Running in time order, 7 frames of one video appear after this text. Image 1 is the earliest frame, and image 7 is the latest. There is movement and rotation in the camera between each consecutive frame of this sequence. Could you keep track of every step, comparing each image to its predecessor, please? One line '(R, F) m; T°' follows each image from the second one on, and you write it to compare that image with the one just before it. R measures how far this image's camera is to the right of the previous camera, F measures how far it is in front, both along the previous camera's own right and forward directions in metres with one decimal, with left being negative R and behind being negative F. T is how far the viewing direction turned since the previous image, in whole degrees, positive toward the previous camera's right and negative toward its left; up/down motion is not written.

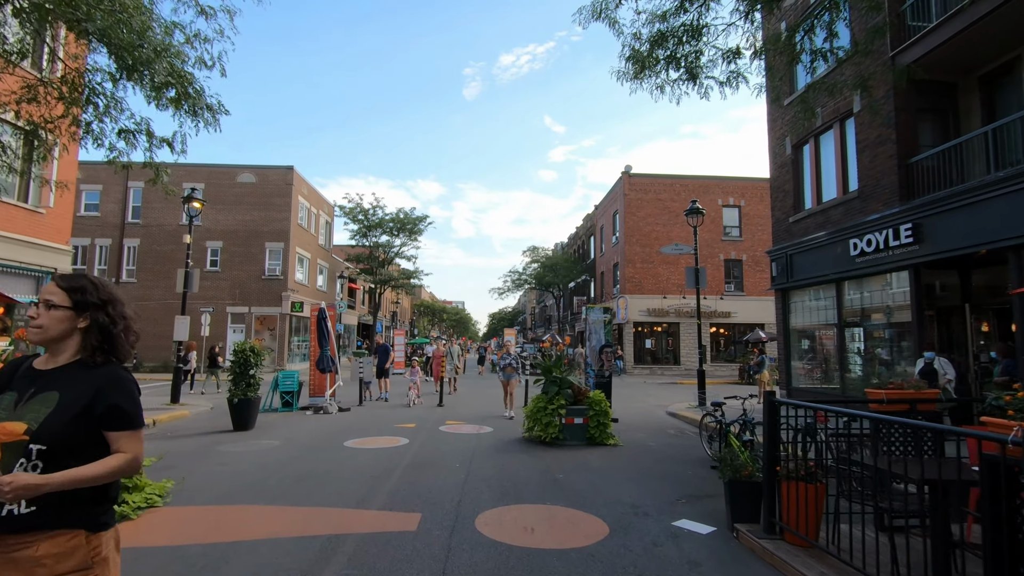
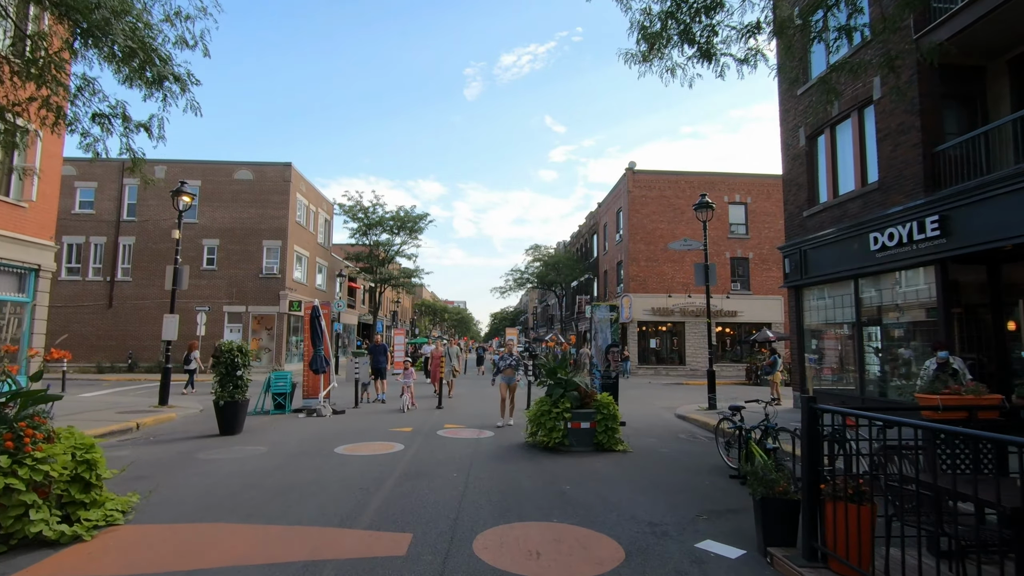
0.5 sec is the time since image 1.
(0.0, +0.6) m; 0°
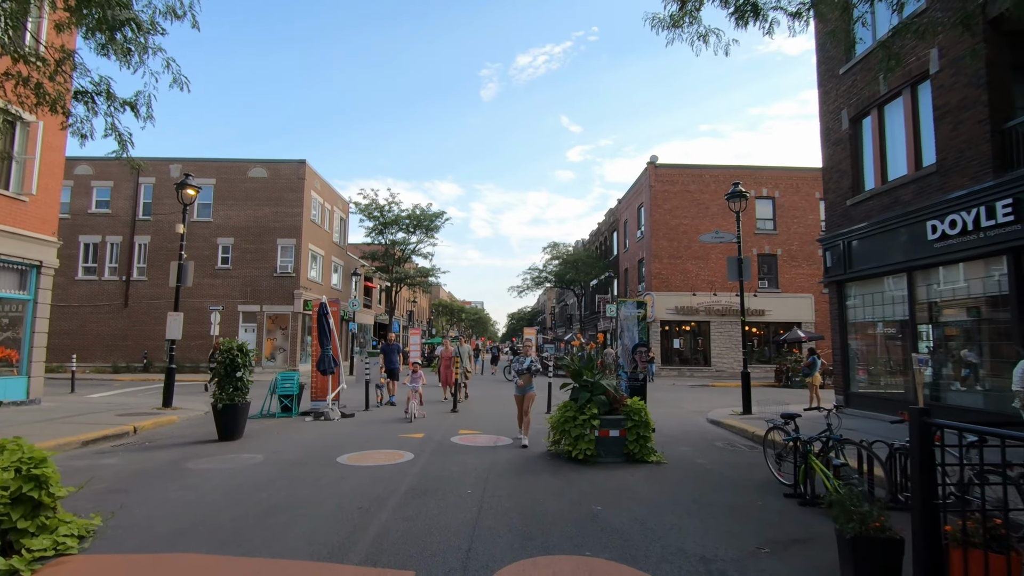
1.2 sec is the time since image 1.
(0.0, +0.9) m; -2°
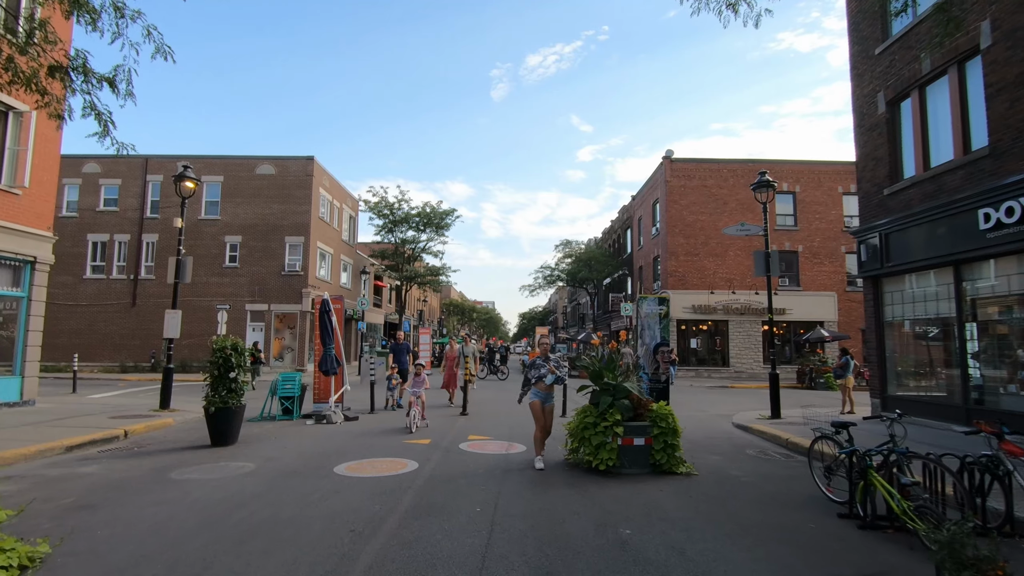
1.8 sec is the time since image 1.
(0.0, +0.7) m; -1°
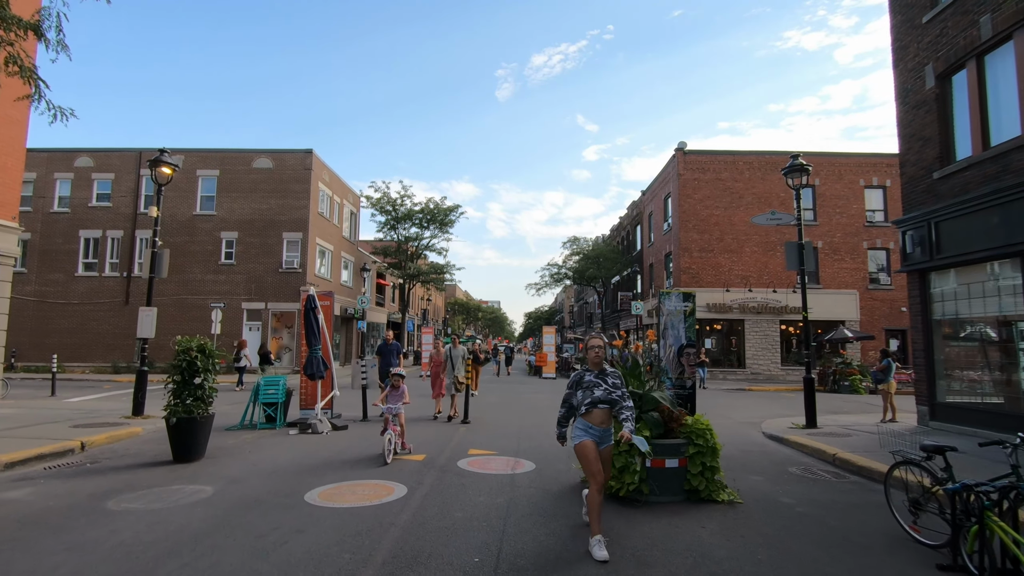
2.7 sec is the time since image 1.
(0.0, +1.2) m; -1°
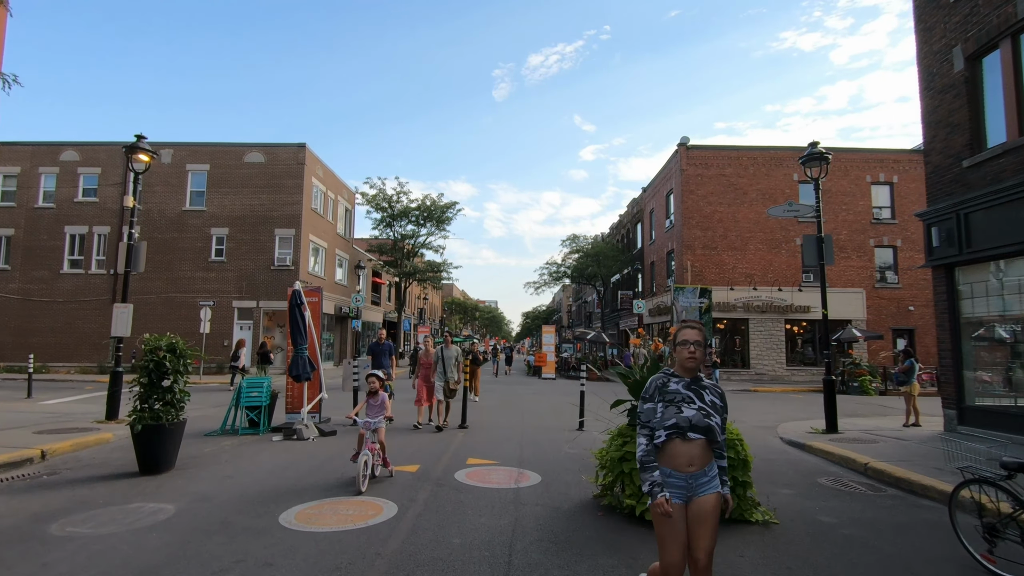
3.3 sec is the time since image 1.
(-0.1, +0.7) m; 0°
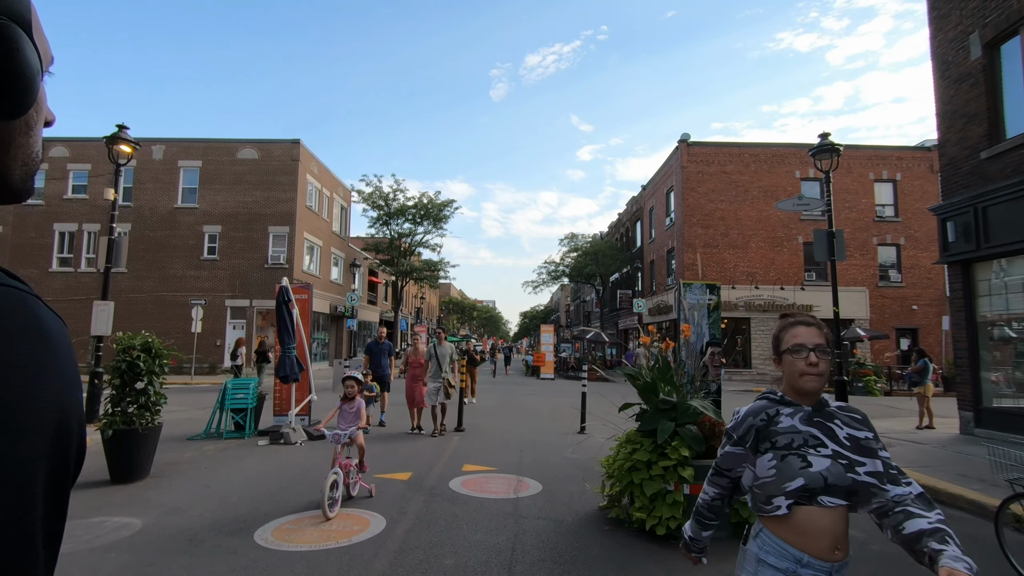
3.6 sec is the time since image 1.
(0.0, +0.5) m; 0°
